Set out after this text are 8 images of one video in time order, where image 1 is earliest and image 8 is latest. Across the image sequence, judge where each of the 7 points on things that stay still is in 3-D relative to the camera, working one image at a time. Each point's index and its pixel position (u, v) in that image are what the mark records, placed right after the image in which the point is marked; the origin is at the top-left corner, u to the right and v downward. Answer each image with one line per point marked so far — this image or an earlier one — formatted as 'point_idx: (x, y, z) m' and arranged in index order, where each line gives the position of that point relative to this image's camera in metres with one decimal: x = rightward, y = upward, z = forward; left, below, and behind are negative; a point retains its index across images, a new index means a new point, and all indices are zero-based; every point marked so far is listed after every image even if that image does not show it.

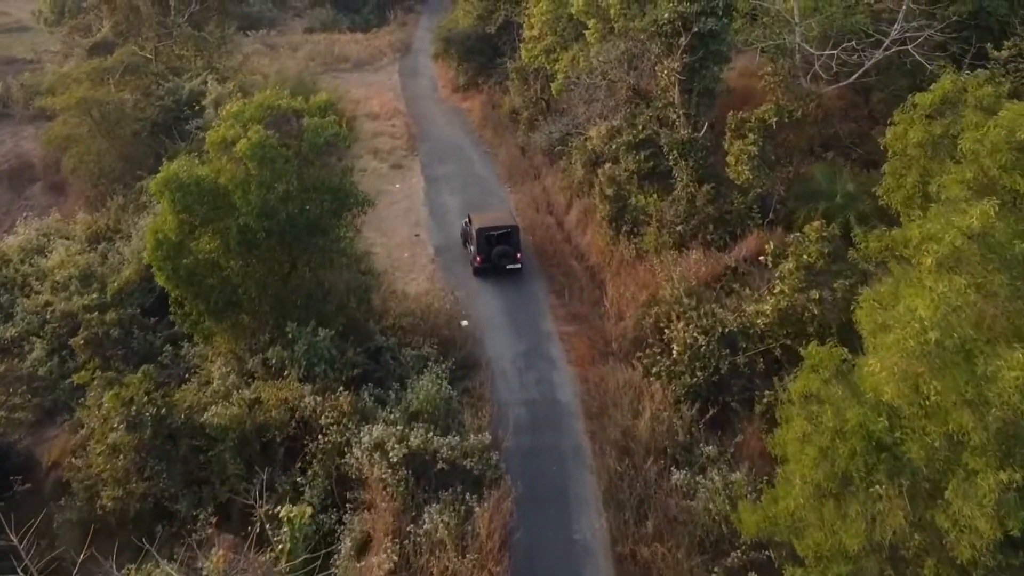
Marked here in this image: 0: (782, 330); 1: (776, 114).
0: (+4.8, -0.7, +14.7) m
1: (+6.0, +4.0, +18.6) m
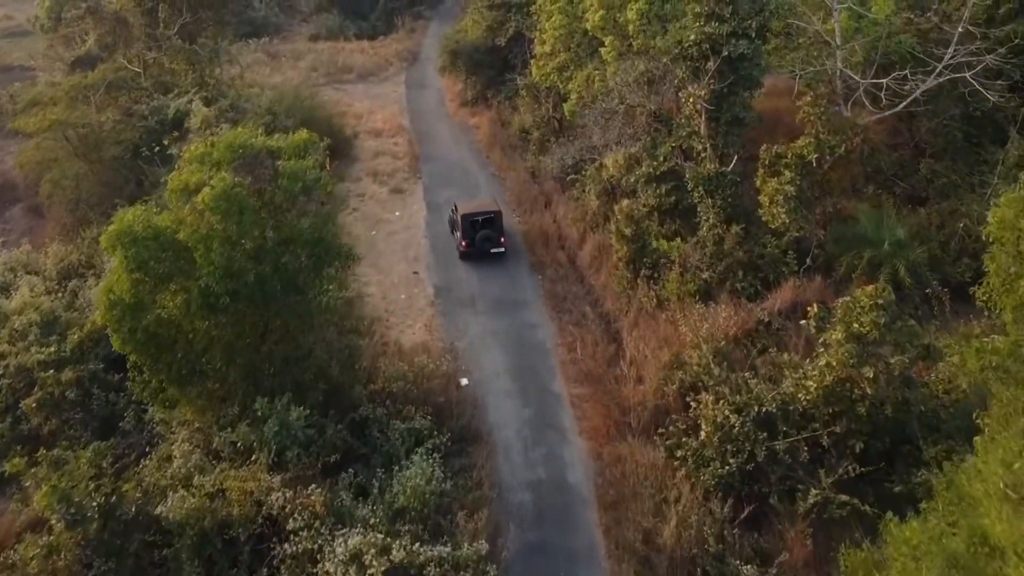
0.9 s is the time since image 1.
0: (+4.9, -1.9, +12.7) m
1: (+6.2, +2.8, +16.5) m
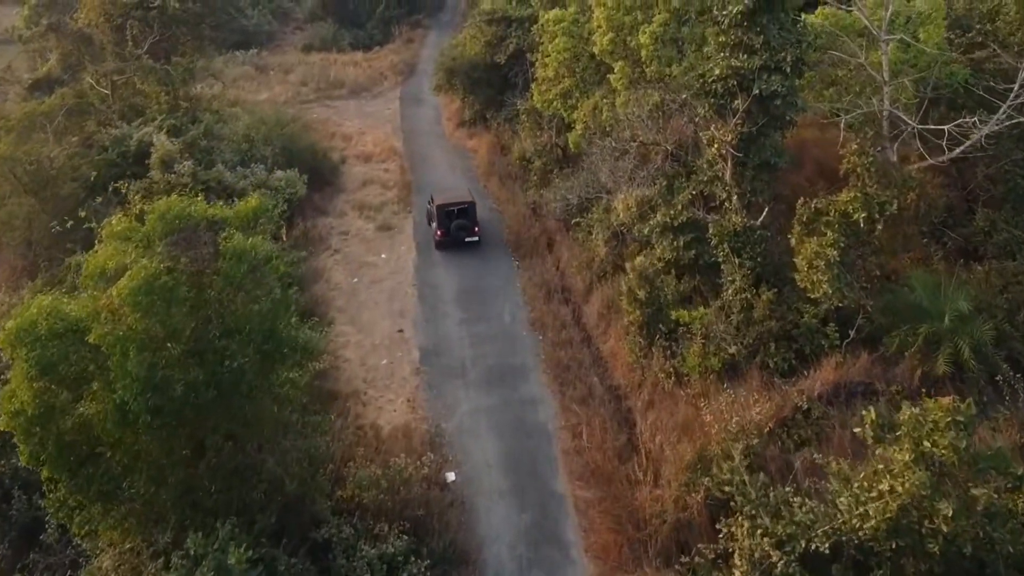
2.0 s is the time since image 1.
0: (+4.8, -3.3, +10.3) m
1: (+6.1, +1.4, +14.1) m
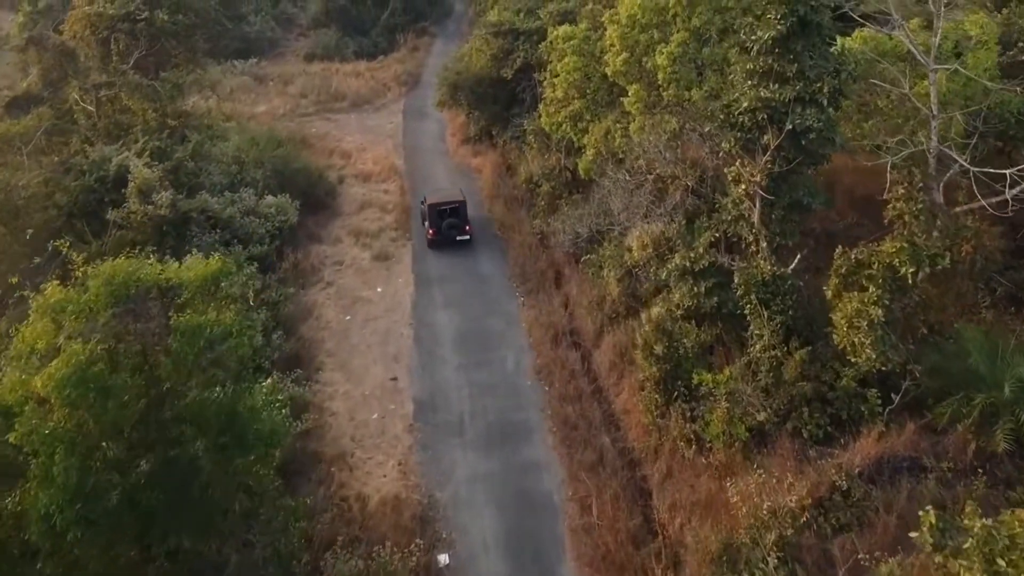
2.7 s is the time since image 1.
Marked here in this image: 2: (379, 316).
0: (+4.7, -4.2, +8.7) m
1: (+6.1, +0.5, +12.5) m
2: (-3.2, -0.7, +19.6) m
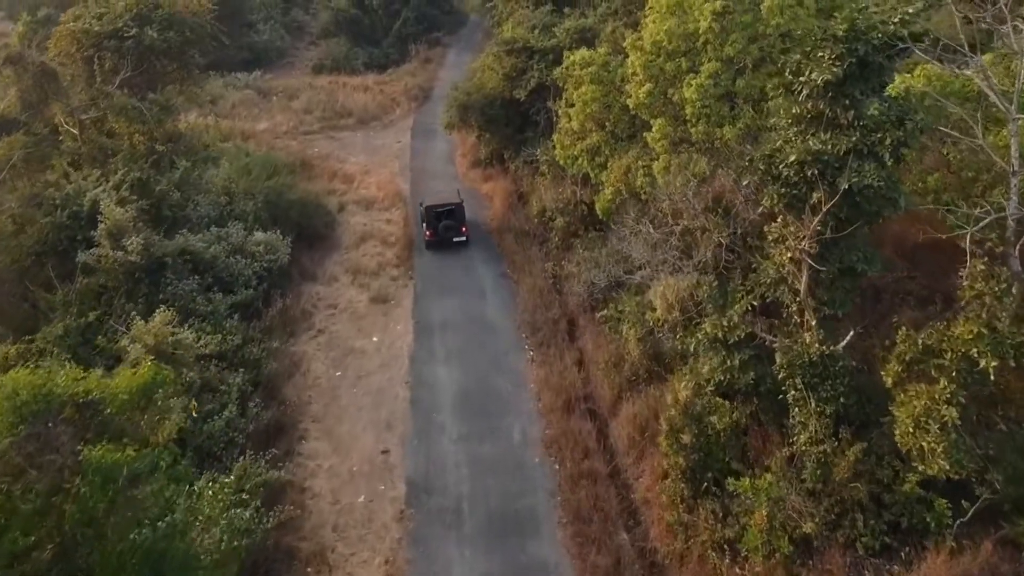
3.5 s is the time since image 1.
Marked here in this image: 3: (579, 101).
0: (+4.7, -5.5, +6.7) m
1: (+6.2, -0.8, +10.5) m
2: (-3.0, -1.8, +17.8) m
3: (+1.6, +4.4, +19.0) m
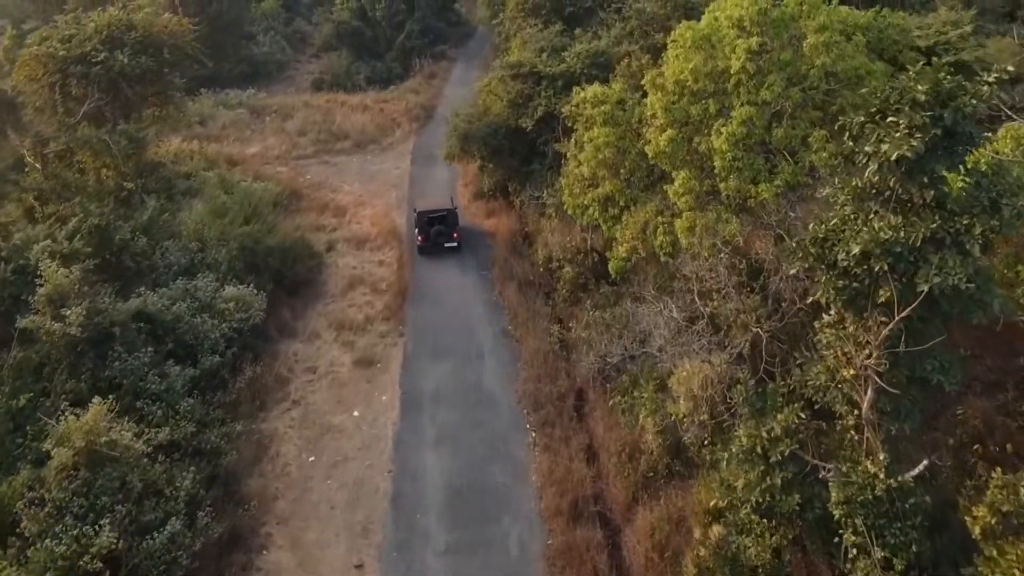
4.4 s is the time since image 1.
0: (+4.5, -6.9, +4.3) m
1: (+6.1, -2.2, +8.1) m
2: (-3.1, -3.2, +15.5) m
3: (+1.6, +2.9, +16.7) m
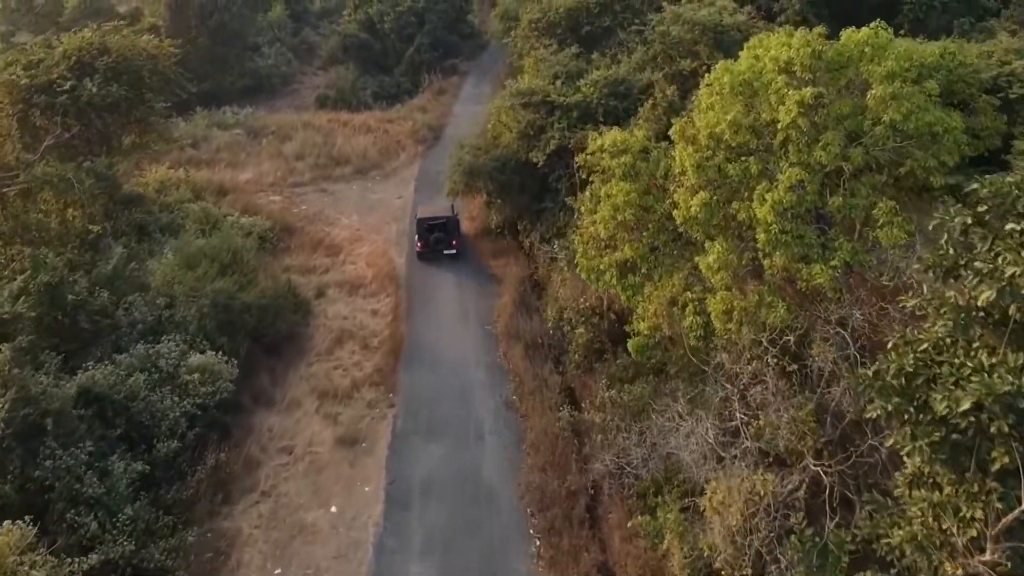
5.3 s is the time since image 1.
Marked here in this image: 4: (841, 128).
0: (+4.2, -8.3, +1.9) m
1: (+5.9, -3.6, +5.7) m
2: (-3.1, -4.6, +13.3) m
3: (+1.7, +1.5, +14.4) m
4: (+4.7, +2.3, +11.6) m
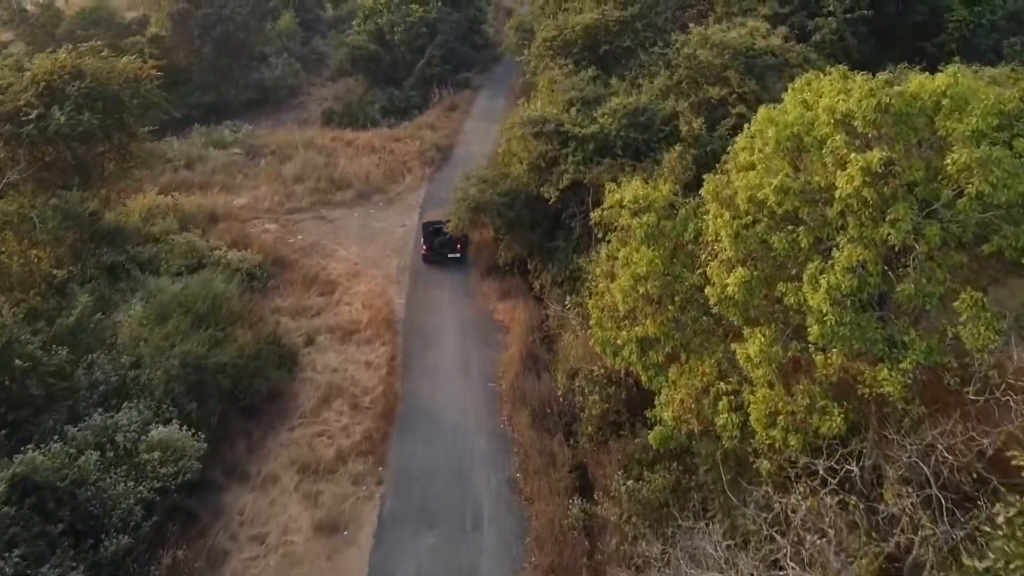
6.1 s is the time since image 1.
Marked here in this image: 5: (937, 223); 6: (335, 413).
0: (+3.9, -9.5, -0.2) m
1: (+5.8, -4.9, +3.5) m
2: (-3.1, -5.7, +11.3) m
3: (+1.7, +0.3, +12.4) m
4: (+4.7, +1.0, +9.5) m
5: (+4.9, +0.7, +9.4) m
6: (-3.8, -2.7, +17.4) m
